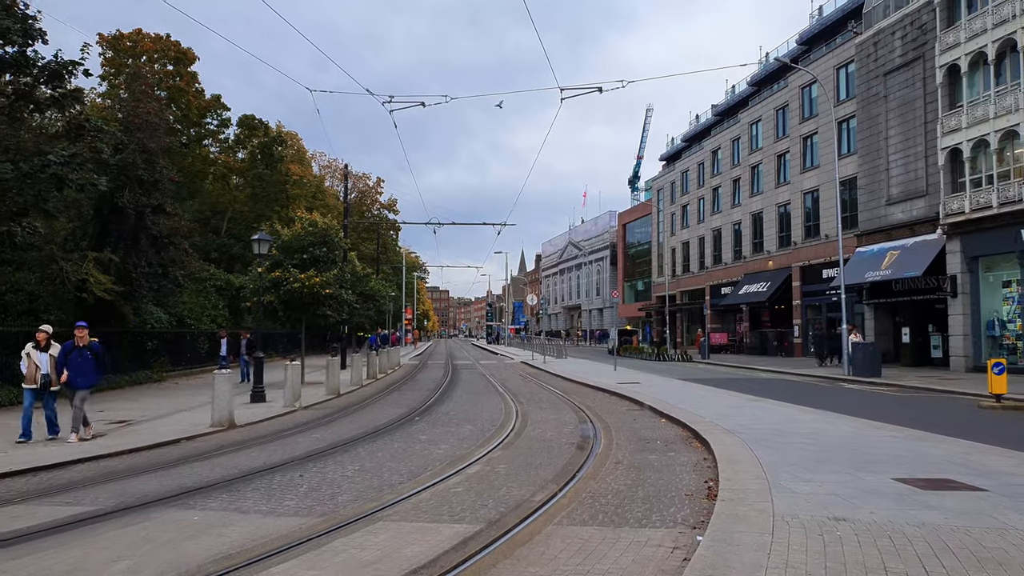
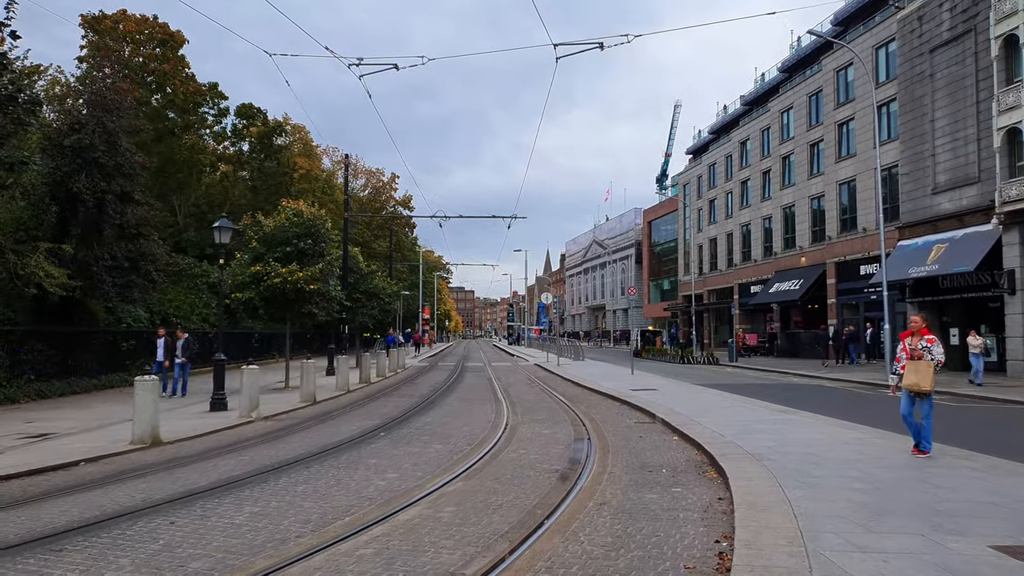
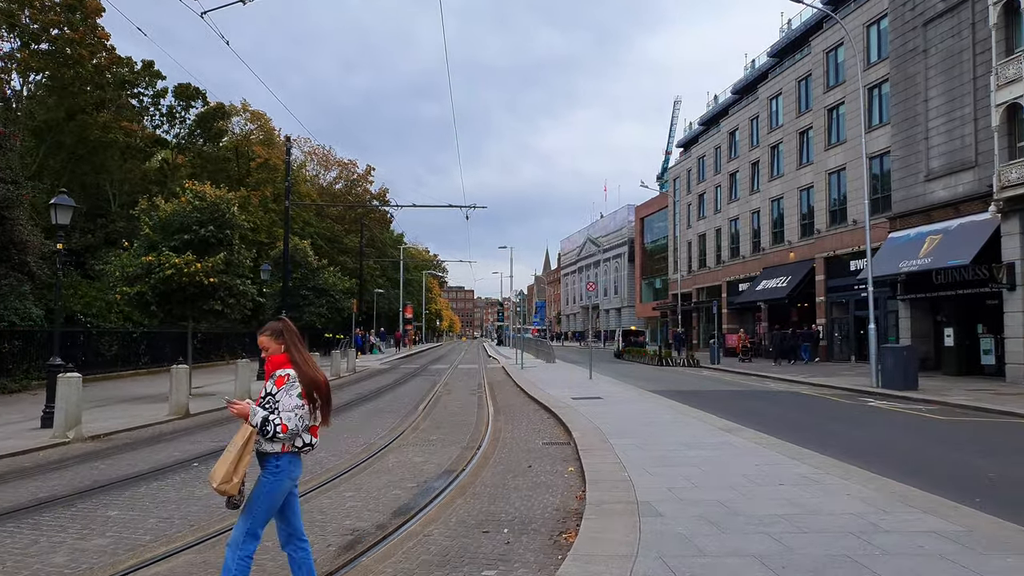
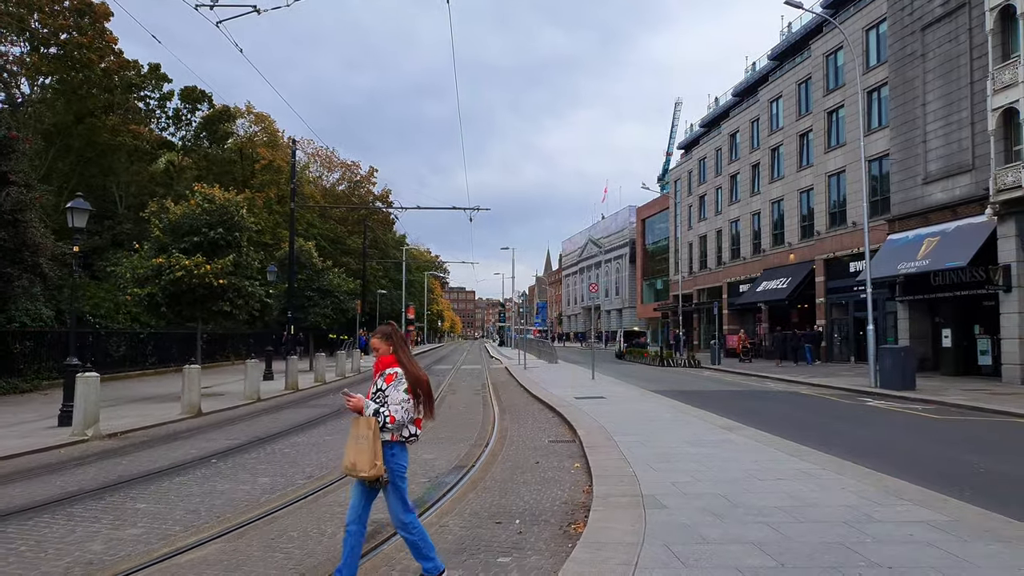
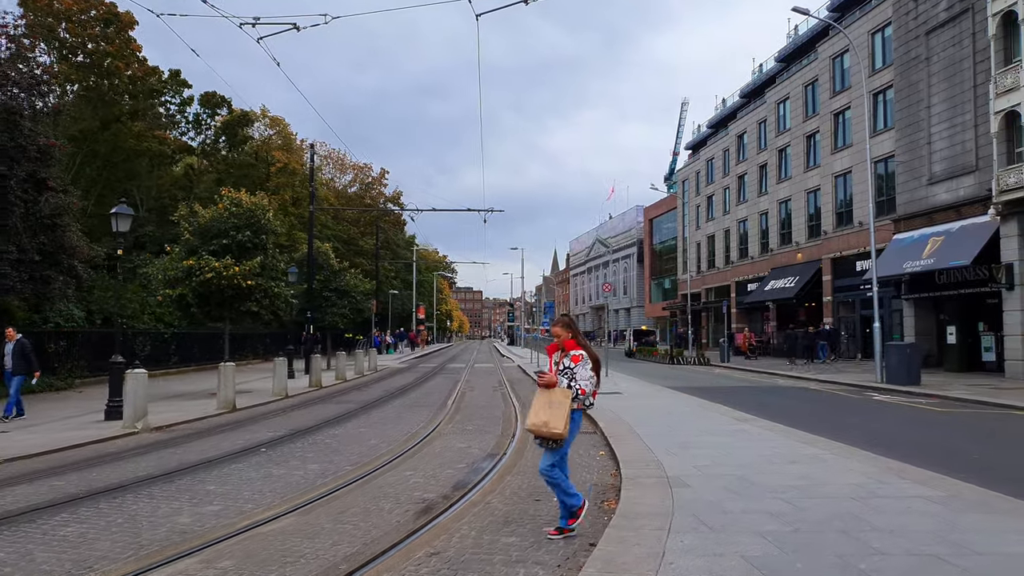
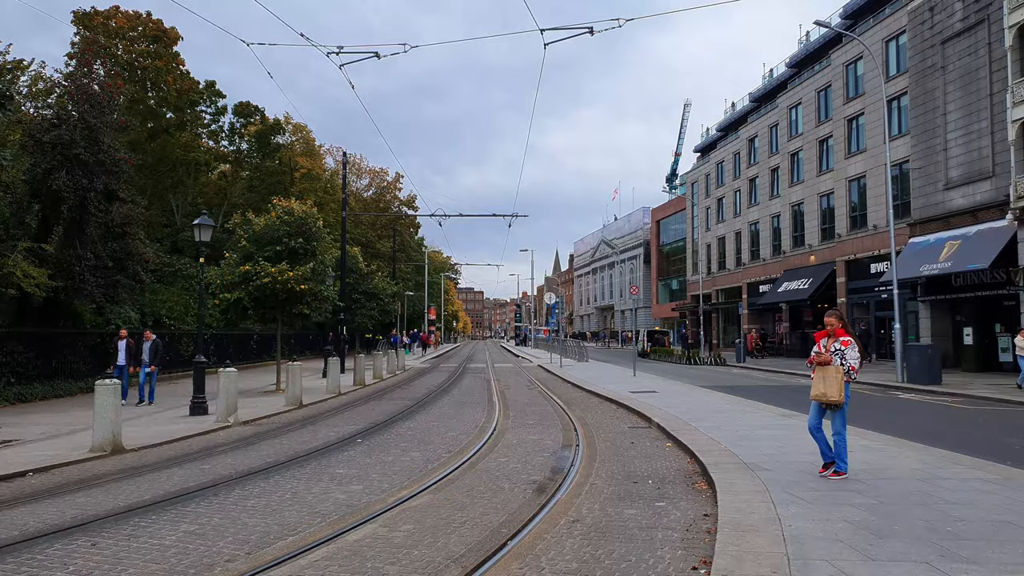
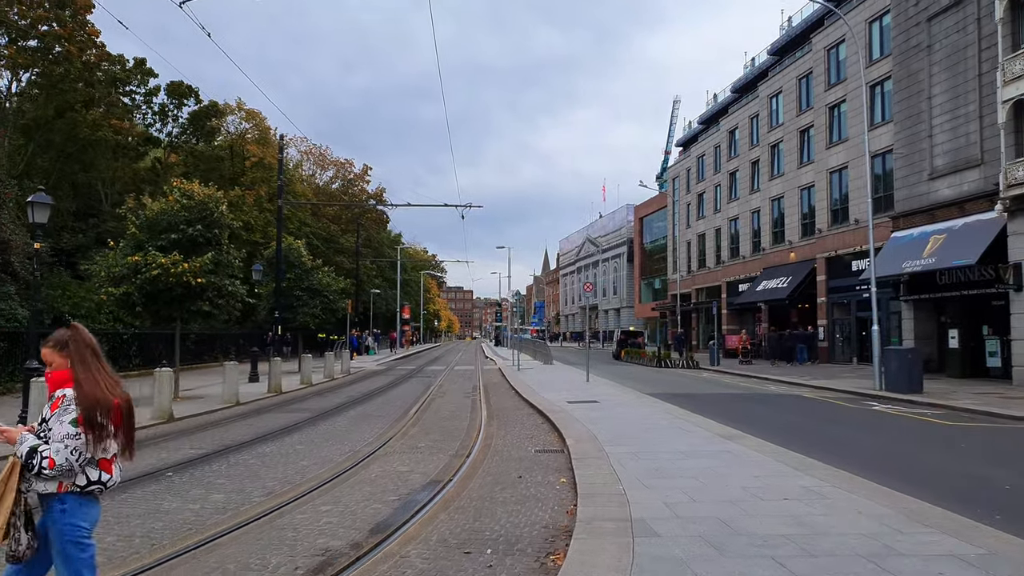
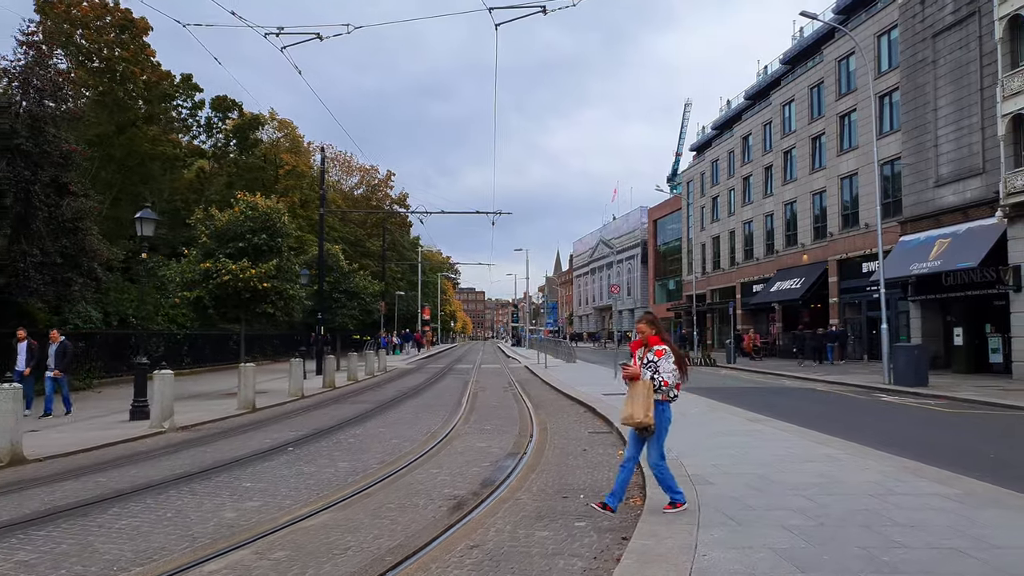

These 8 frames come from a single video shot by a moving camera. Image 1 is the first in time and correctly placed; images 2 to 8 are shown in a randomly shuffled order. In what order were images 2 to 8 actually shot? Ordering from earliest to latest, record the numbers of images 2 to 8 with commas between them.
2, 6, 8, 5, 4, 3, 7
